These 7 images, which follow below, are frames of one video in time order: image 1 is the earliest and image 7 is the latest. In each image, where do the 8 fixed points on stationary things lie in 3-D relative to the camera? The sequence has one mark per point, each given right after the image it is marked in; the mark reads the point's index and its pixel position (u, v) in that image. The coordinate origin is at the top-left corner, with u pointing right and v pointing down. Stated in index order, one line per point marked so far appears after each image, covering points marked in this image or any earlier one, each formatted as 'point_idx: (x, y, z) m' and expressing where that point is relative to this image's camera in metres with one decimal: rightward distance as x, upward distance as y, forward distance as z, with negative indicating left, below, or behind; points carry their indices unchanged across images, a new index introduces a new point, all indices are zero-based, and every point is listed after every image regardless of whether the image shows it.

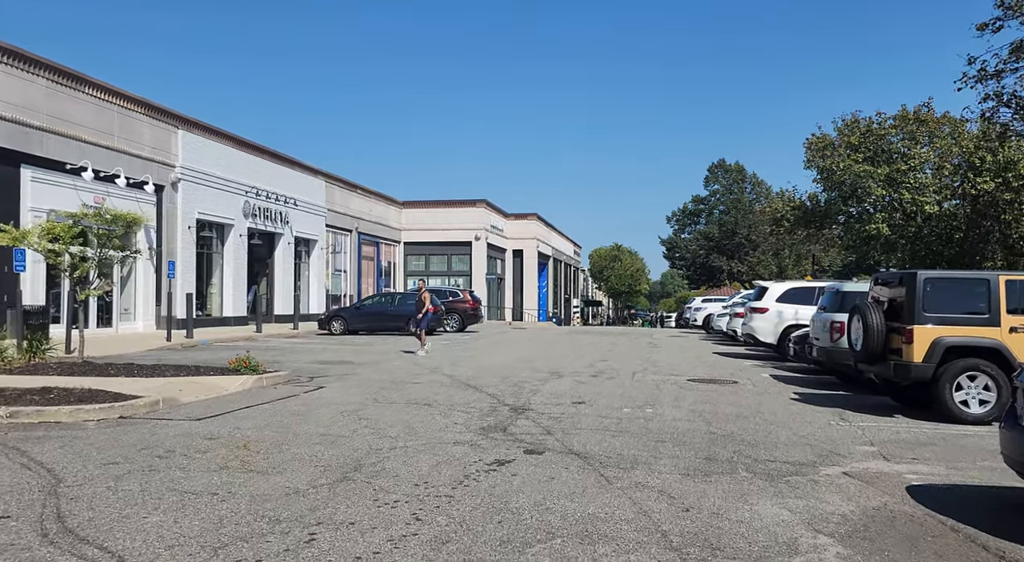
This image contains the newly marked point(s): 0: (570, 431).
0: (+0.6, -1.6, +8.6) m
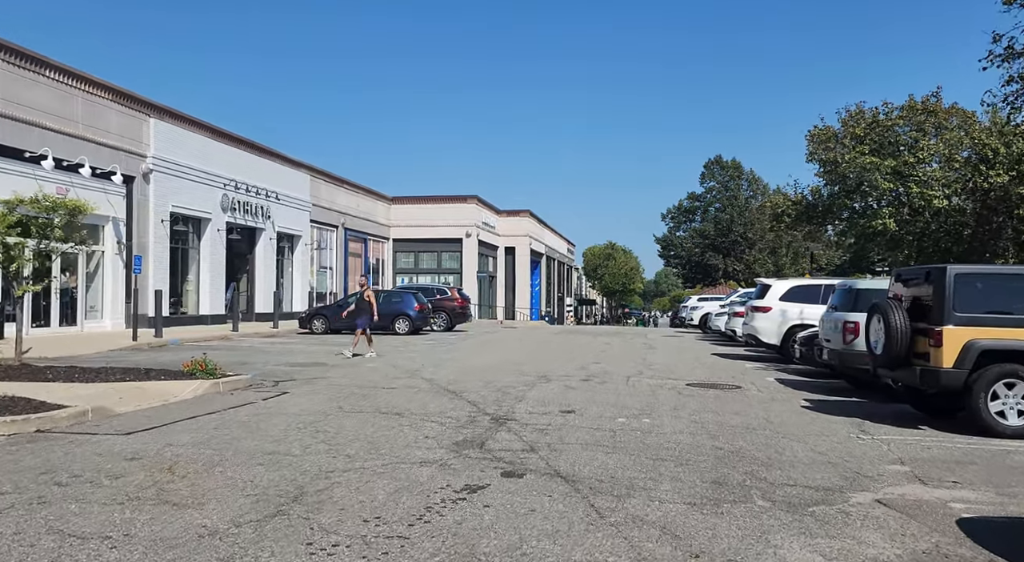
0: (+0.4, -1.5, +7.5) m
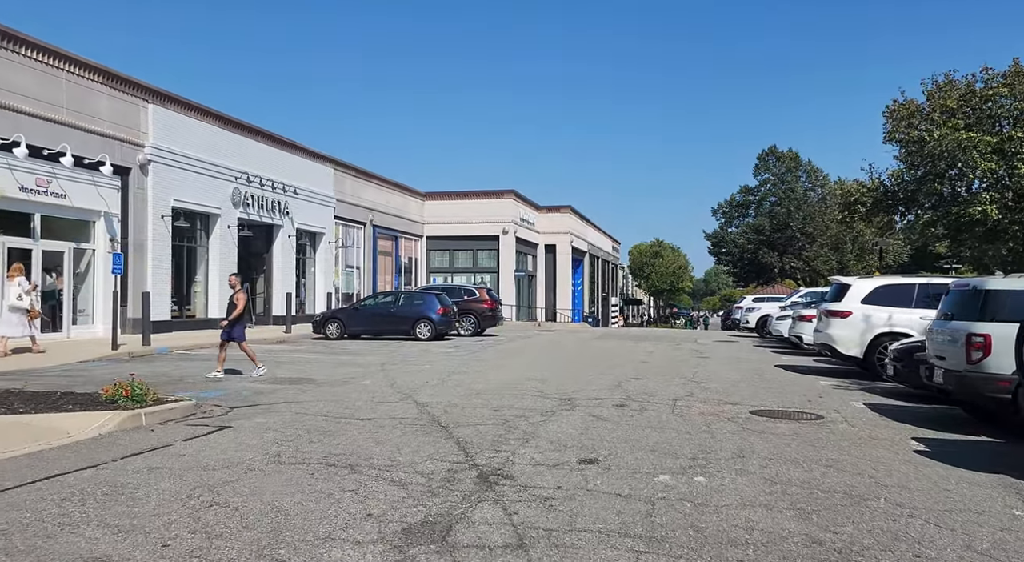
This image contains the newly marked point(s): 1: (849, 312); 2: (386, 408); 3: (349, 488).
0: (+0.3, -1.5, +4.8) m
1: (+6.1, -0.6, +14.7) m
2: (-1.5, -1.5, +9.8) m
3: (-1.2, -1.5, +5.8) m
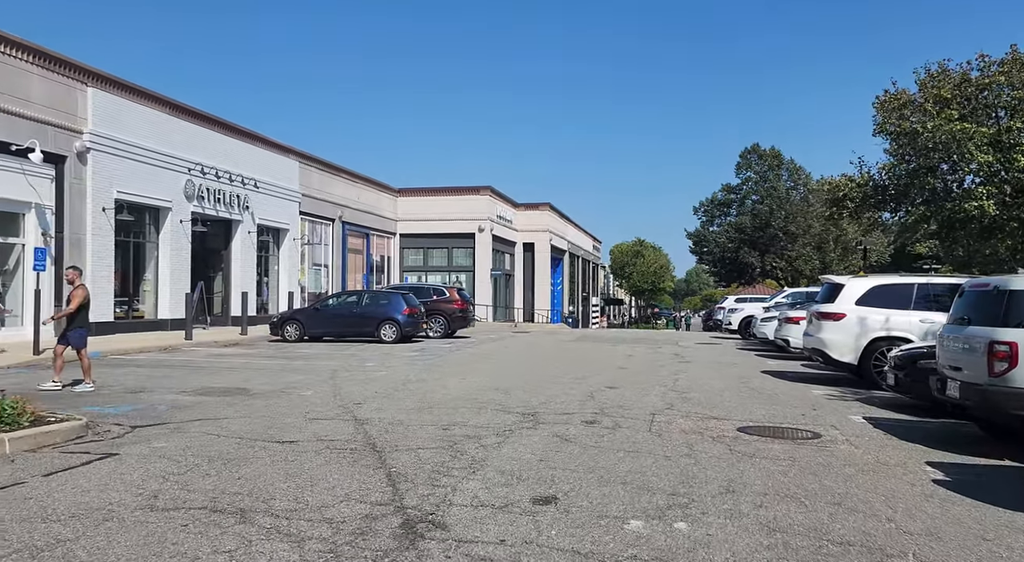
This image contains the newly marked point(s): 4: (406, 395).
0: (-0.1, -1.5, +3.5) m
1: (+5.5, -0.6, +13.5) m
2: (-2.0, -1.5, +8.4) m
3: (-1.6, -1.5, +4.5) m
4: (-1.5, -1.6, +11.2) m
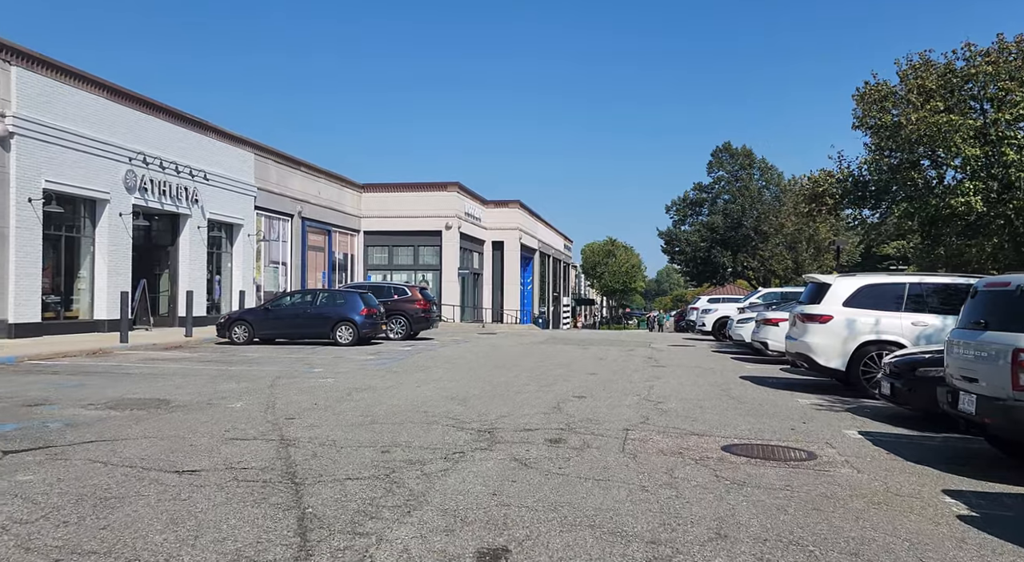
0: (-0.4, -1.5, +2.3) m
1: (+4.9, -0.6, +12.5) m
2: (-2.5, -1.5, +7.2) m
3: (-1.9, -1.4, +3.2) m
4: (-2.0, -1.5, +9.9) m
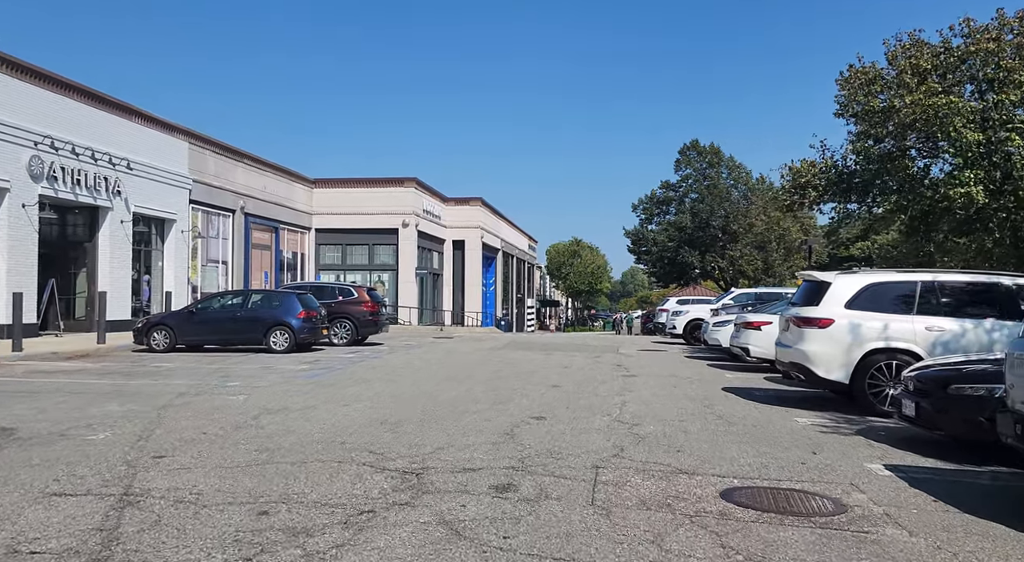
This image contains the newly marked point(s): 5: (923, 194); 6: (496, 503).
0: (-0.6, -1.5, +0.3) m
1: (+4.2, -0.5, +10.7) m
2: (-2.9, -1.4, +5.1) m
3: (-2.2, -1.4, +1.1) m
4: (-2.6, -1.5, +7.8) m
5: (+8.6, +1.8, +16.9) m
6: (-0.1, -1.5, +5.6) m
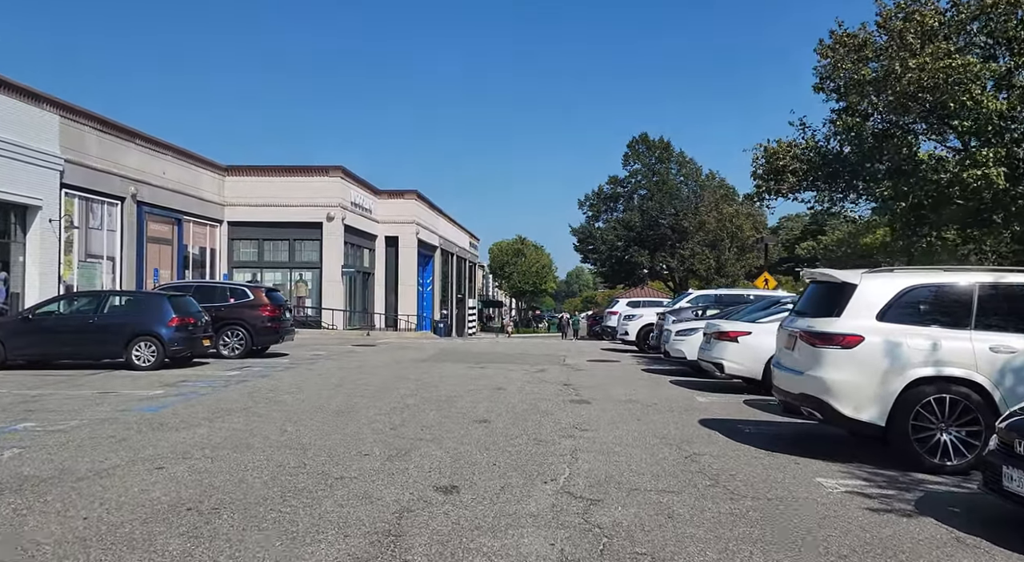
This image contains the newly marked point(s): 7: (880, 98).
0: (-0.8, -1.5, -3.0) m
1: (+3.3, -0.5, +7.7) m
2: (-3.4, -1.4, +1.6) m
3: (-2.4, -1.4, -2.3) m
4: (-3.3, -1.5, +4.4) m
5: (+7.2, +1.8, +14.2) m
6: (-0.7, -1.5, +2.3) m
7: (+6.9, +3.4, +15.1) m
